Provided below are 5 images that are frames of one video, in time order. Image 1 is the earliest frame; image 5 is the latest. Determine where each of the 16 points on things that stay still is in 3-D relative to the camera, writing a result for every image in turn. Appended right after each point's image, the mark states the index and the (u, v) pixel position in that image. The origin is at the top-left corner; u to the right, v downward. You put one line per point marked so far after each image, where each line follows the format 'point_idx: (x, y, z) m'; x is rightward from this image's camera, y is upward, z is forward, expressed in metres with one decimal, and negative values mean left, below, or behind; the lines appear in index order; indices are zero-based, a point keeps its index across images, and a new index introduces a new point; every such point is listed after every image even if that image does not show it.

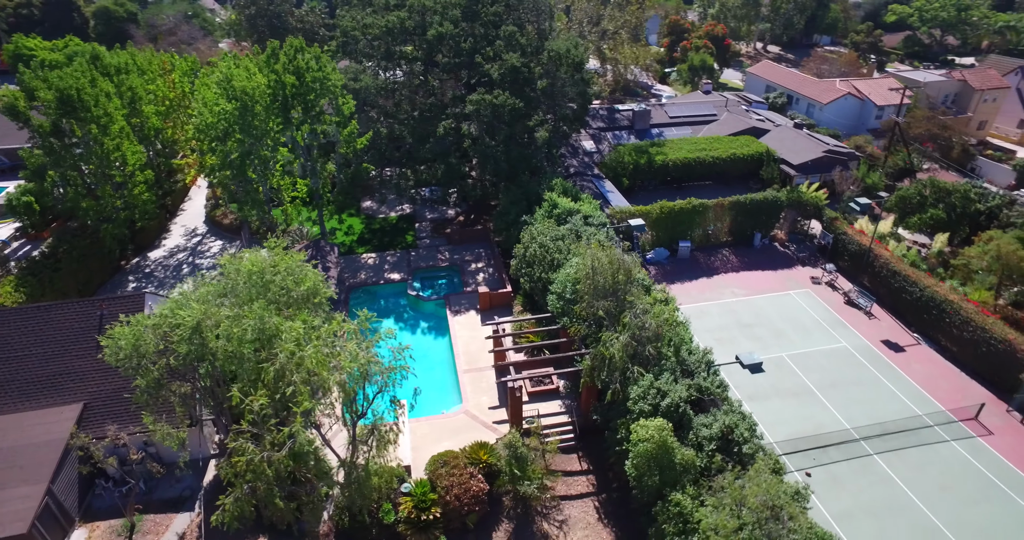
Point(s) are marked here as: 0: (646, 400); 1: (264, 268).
0: (+4.7, -4.4, +19.3) m
1: (-8.0, 0.0, +17.8) m
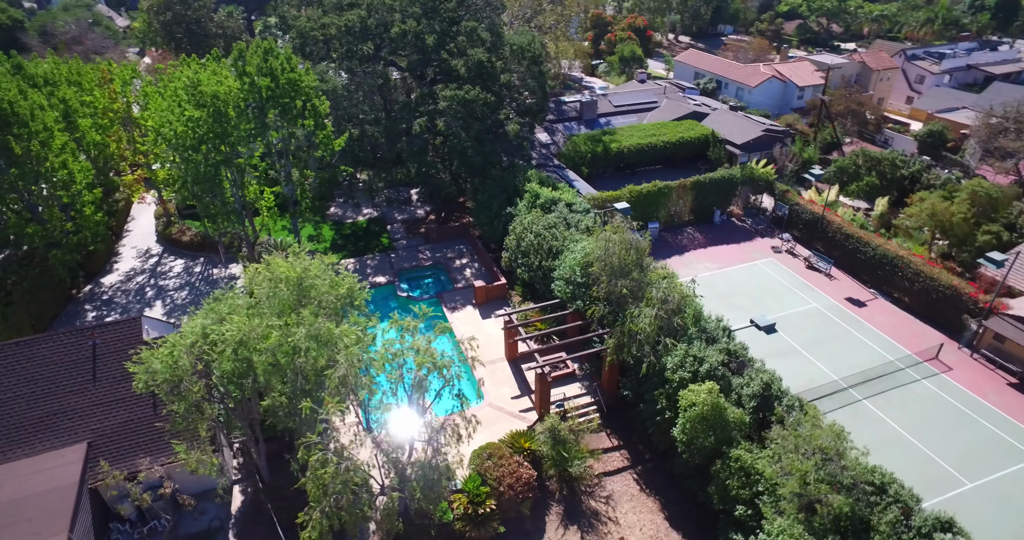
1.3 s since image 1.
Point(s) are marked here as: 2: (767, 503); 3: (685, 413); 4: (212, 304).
0: (+6.3, -3.5, +20.2) m
1: (-6.4, -0.1, +17.1) m
2: (+7.6, -6.9, +16.6) m
3: (+5.8, -4.8, +19.0) m
4: (-9.2, -1.0, +17.5) m
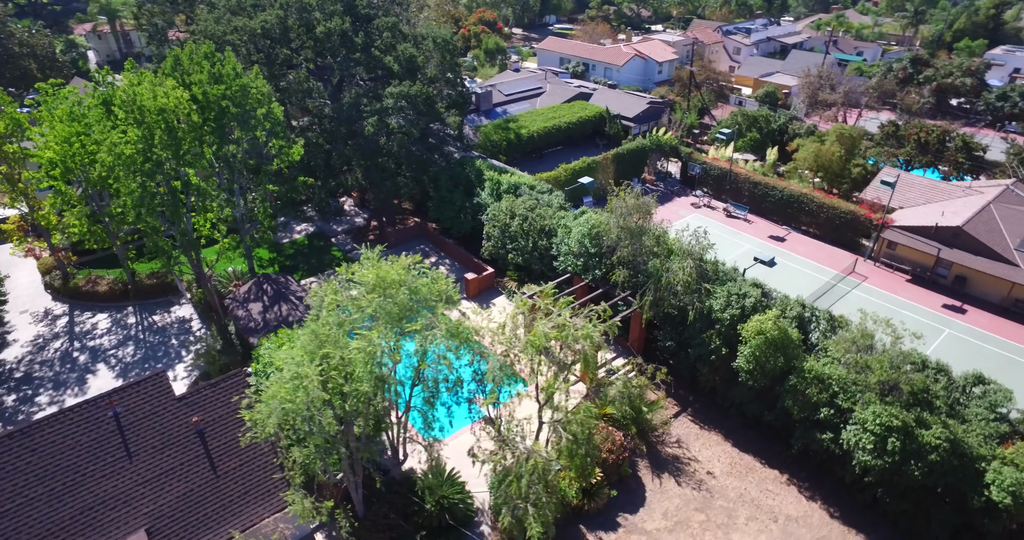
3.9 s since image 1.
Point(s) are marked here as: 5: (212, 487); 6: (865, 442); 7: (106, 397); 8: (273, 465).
0: (+8.8, -1.4, +22.5) m
1: (-3.0, -0.2, +15.9) m
2: (+11.6, -4.5, +19.4) m
3: (+8.9, -2.7, +21.1) m
4: (-5.6, -1.5, +15.5) m
5: (-9.1, -6.6, +17.1) m
6: (+11.5, -5.6, +18.3) m
7: (-12.3, -3.8, +16.9) m
8: (-7.6, -6.2, +17.8) m
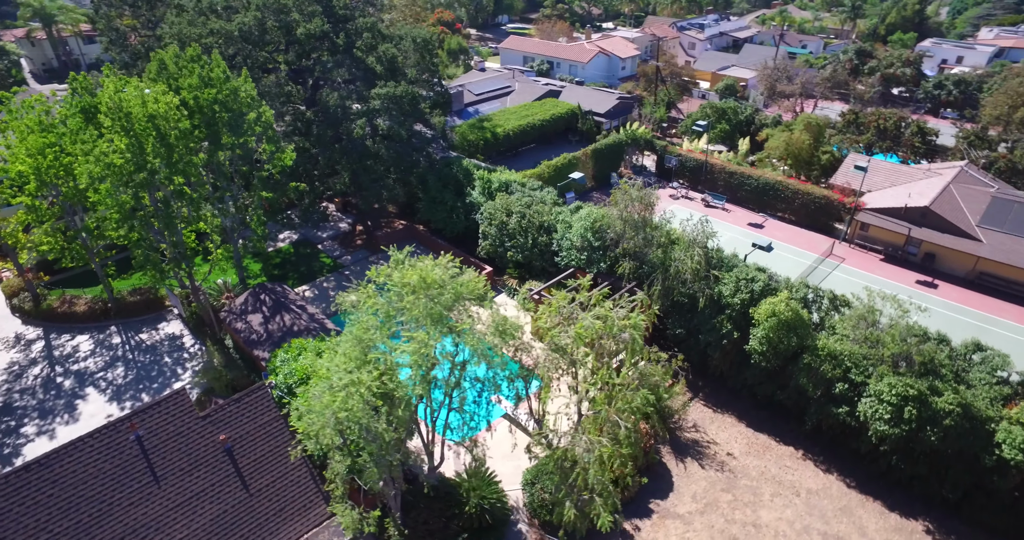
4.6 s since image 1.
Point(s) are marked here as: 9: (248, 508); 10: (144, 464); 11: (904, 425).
0: (+9.4, -0.9, +23.1) m
1: (-1.9, -0.2, +15.6) m
2: (+12.6, -3.7, +20.3) m
3: (+9.7, -2.1, +21.8) m
4: (-4.4, -1.6, +15.1) m
5: (-7.8, -6.9, +16.4) m
6: (+12.7, -4.9, +19.2) m
7: (-11.0, -4.3, +16.0) m
8: (-6.3, -6.4, +17.2) m
9: (-7.7, -6.9, +16.4) m
10: (-10.3, -5.5, +15.7) m
11: (+13.3, -5.2, +19.0) m
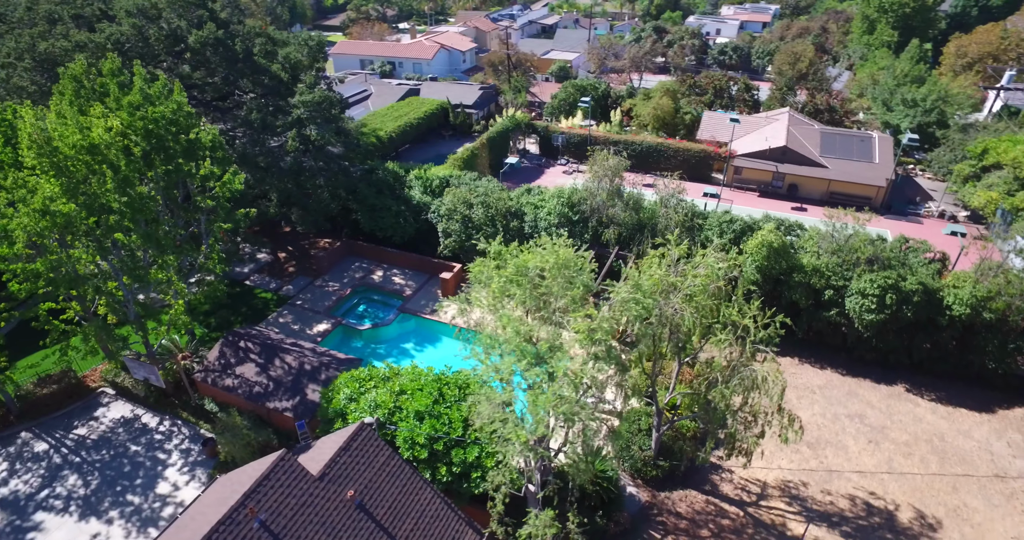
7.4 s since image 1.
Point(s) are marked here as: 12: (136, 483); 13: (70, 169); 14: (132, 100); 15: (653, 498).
0: (+9.8, +1.7, +25.9) m
1: (+1.5, +0.4, +15.3) m
2: (+14.2, -0.4, +24.3) m
3: (+10.7, +0.6, +24.8) m
4: (-0.4, -1.5, +14.0) m
5: (-2.8, -7.4, +14.3) m
6: (+14.9, -1.4, +23.3) m
7: (-6.3, -5.4, +12.9) m
8: (-1.8, -6.6, +15.6) m
9: (-2.8, -7.4, +14.4) m
10: (-5.3, -6.5, +12.9) m
11: (+15.5, -1.7, +23.3) m
12: (-13.1, -7.4, +19.5) m
13: (-13.2, +3.1, +16.7) m
14: (-13.0, +5.6, +18.7) m
15: (+4.9, -7.8, +19.3) m
